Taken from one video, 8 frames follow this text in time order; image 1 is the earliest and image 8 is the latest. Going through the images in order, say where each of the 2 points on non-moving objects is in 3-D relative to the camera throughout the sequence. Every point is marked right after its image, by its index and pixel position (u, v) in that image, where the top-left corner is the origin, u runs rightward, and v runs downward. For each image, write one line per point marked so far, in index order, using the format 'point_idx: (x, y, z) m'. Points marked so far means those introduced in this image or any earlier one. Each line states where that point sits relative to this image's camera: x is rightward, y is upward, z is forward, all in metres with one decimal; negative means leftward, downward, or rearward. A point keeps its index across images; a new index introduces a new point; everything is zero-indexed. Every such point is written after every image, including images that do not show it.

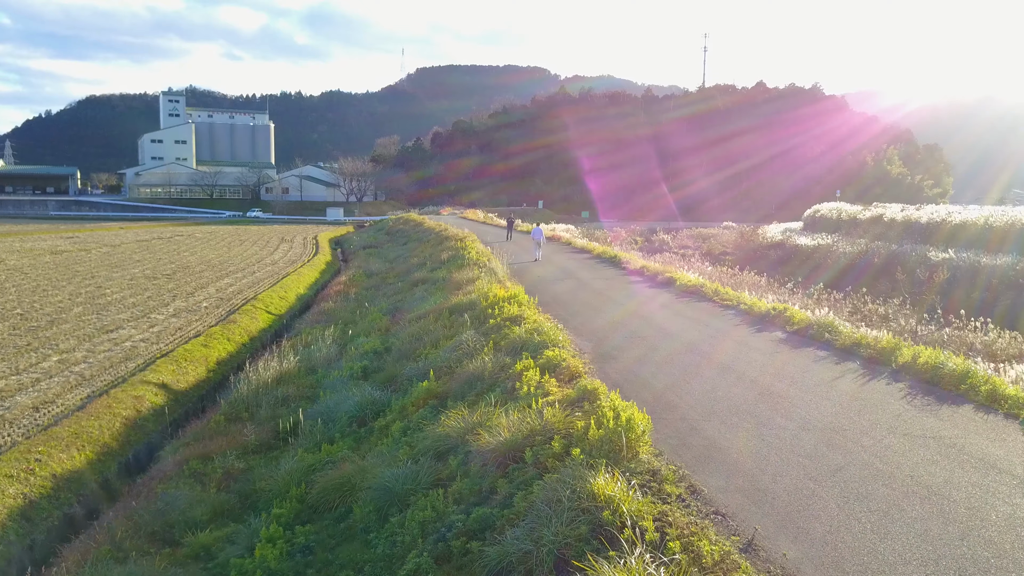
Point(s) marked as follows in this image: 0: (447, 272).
0: (-1.2, +0.3, +14.6) m
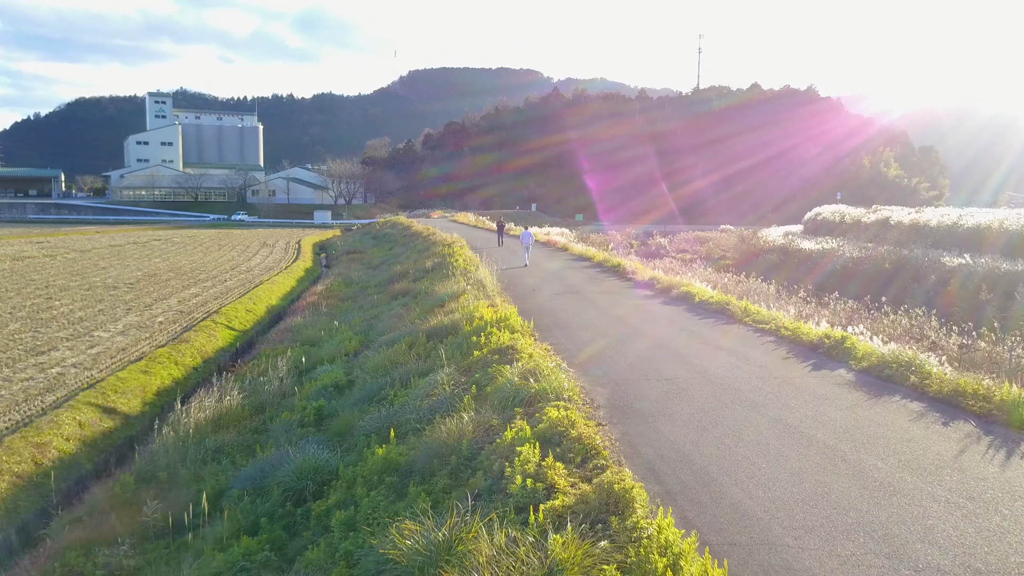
0: (-1.3, +0.1, +12.9) m
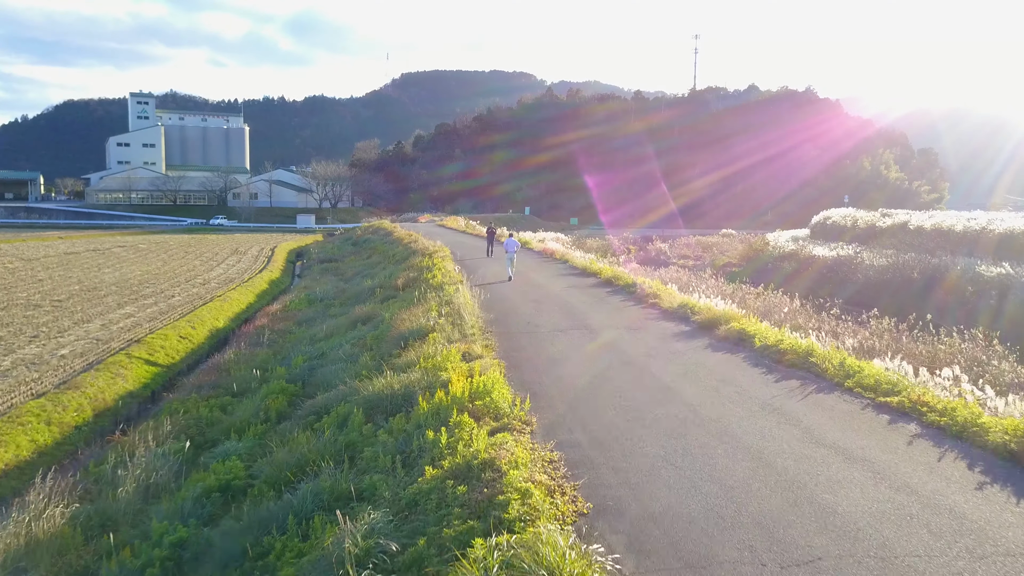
0: (-1.5, -0.3, +10.2) m
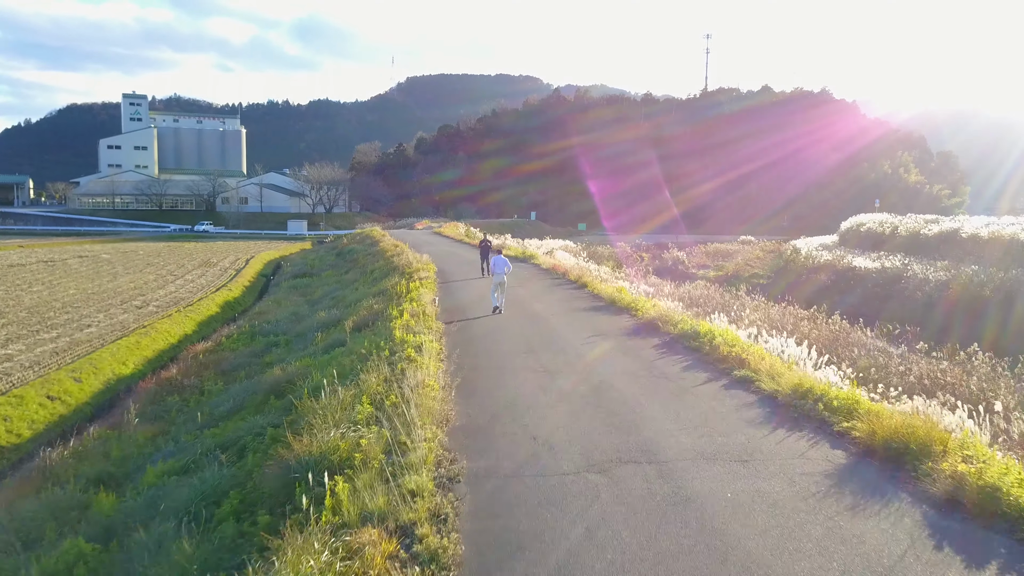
0: (-1.5, -0.7, +6.4) m
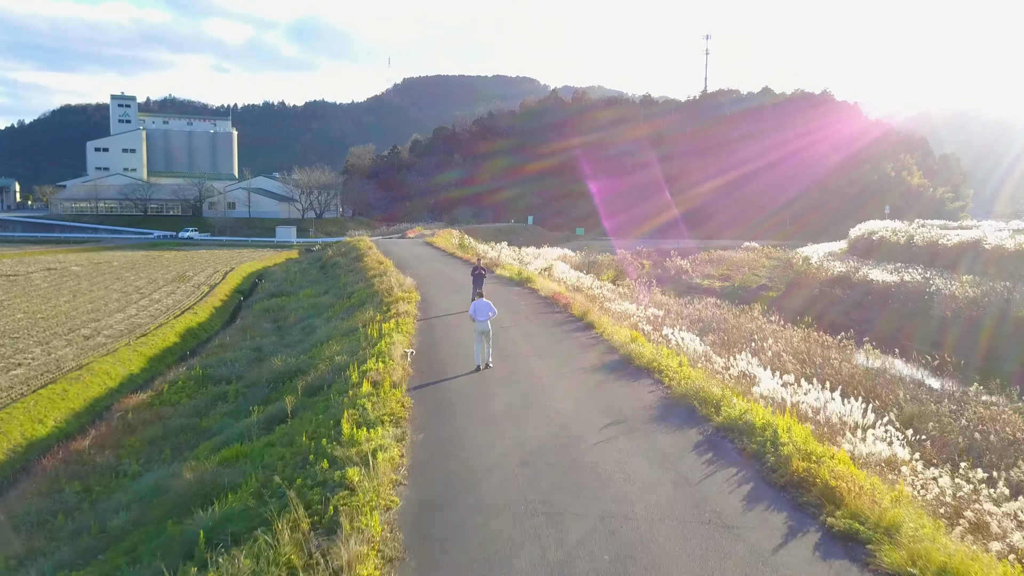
0: (-1.6, -1.3, +4.5) m
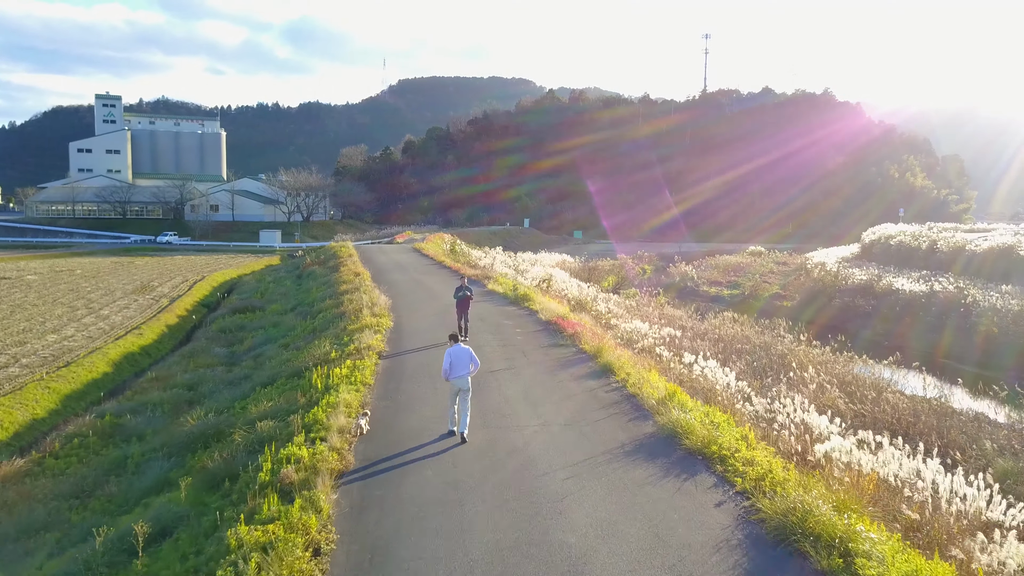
0: (-1.6, -1.5, +2.1) m
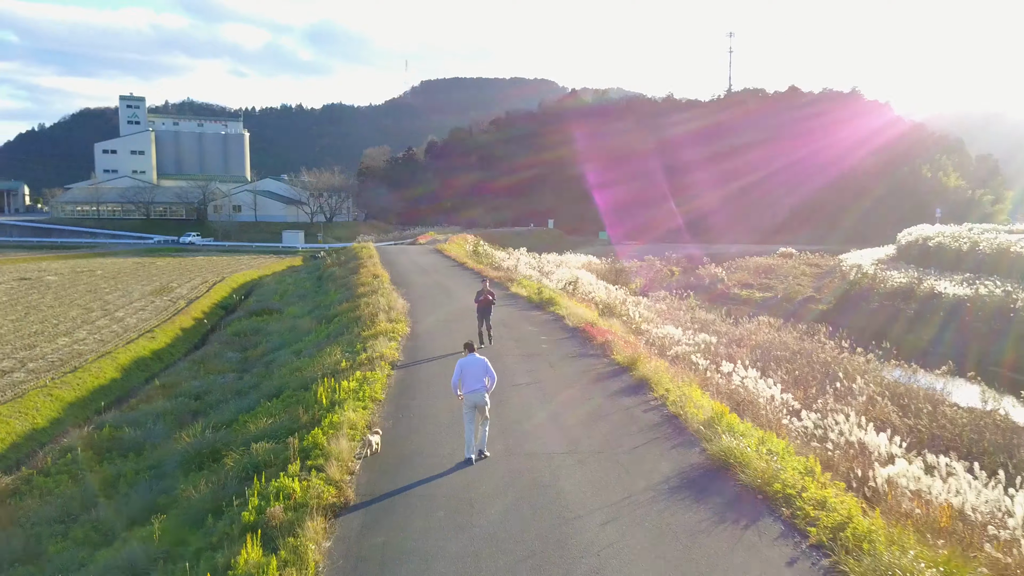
0: (-1.6, -1.6, +1.4) m
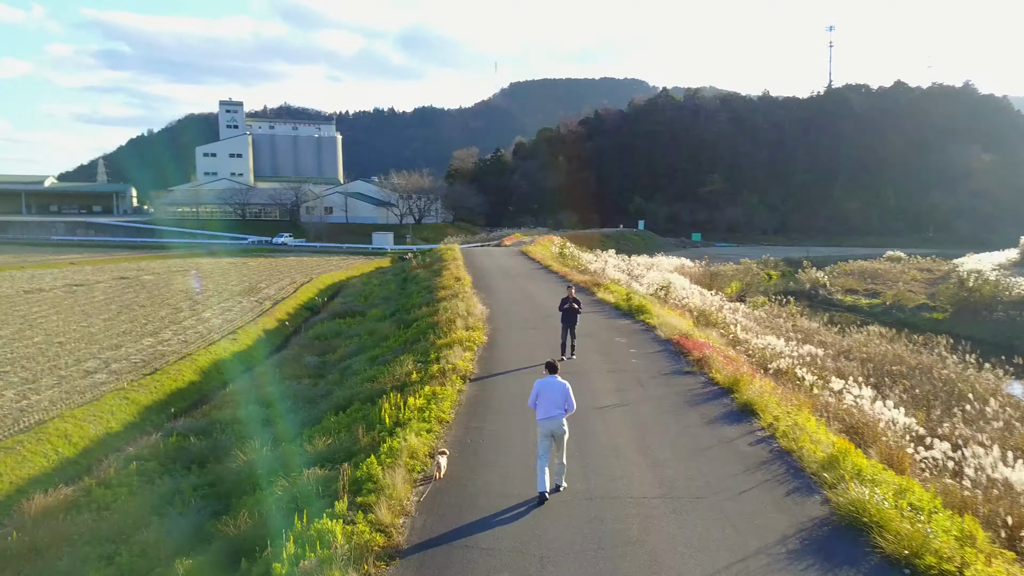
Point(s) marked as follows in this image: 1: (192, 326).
0: (-1.5, -1.6, +0.8) m
1: (-6.9, -0.8, +17.6) m
